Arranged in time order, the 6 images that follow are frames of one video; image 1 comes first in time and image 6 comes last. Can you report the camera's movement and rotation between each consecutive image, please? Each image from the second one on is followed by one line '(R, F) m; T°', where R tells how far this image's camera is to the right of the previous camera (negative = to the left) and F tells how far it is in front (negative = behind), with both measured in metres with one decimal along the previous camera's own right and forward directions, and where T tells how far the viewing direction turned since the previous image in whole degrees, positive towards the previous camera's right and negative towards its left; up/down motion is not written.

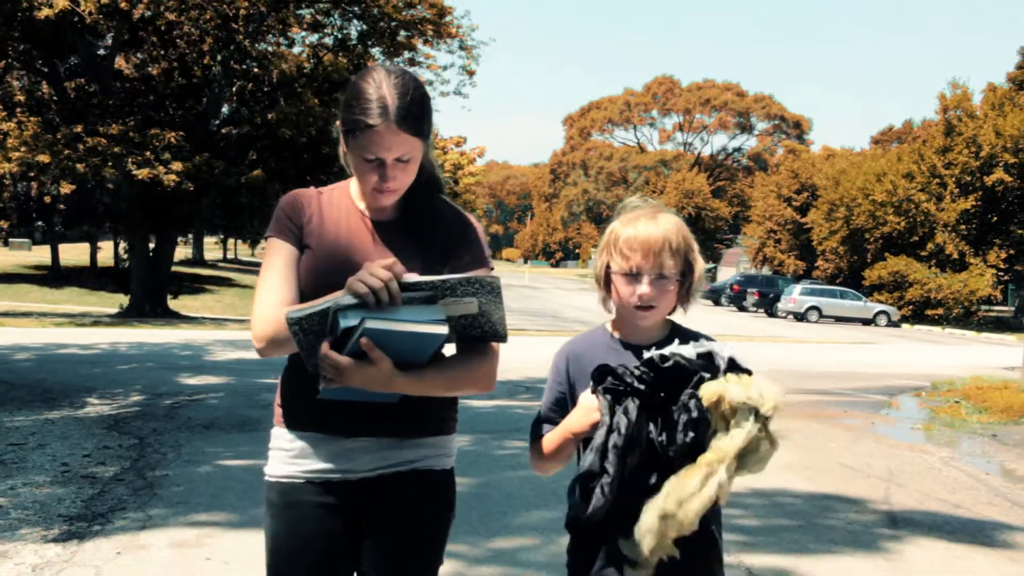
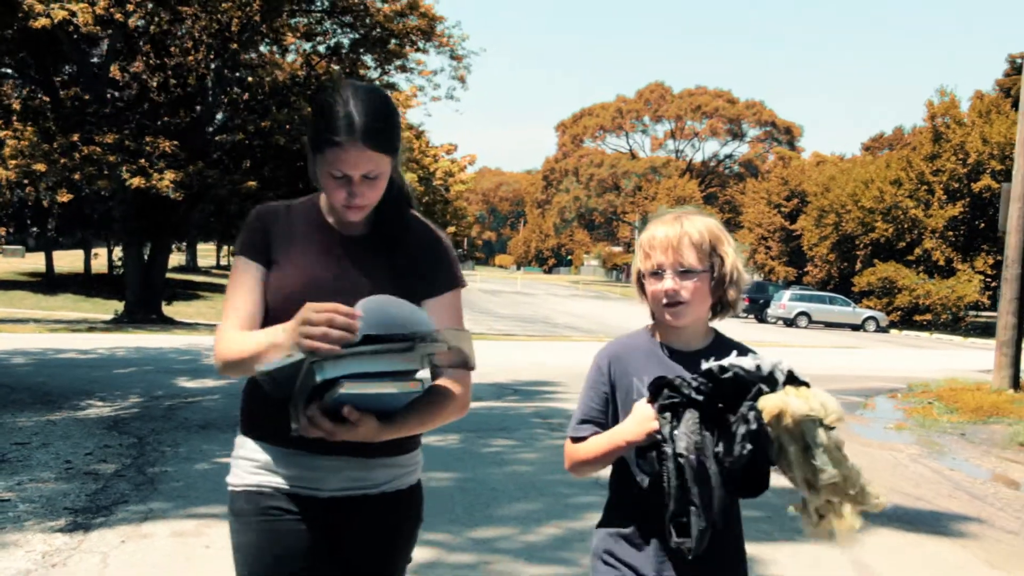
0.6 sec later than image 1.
(+0.1, -0.3) m; 0°
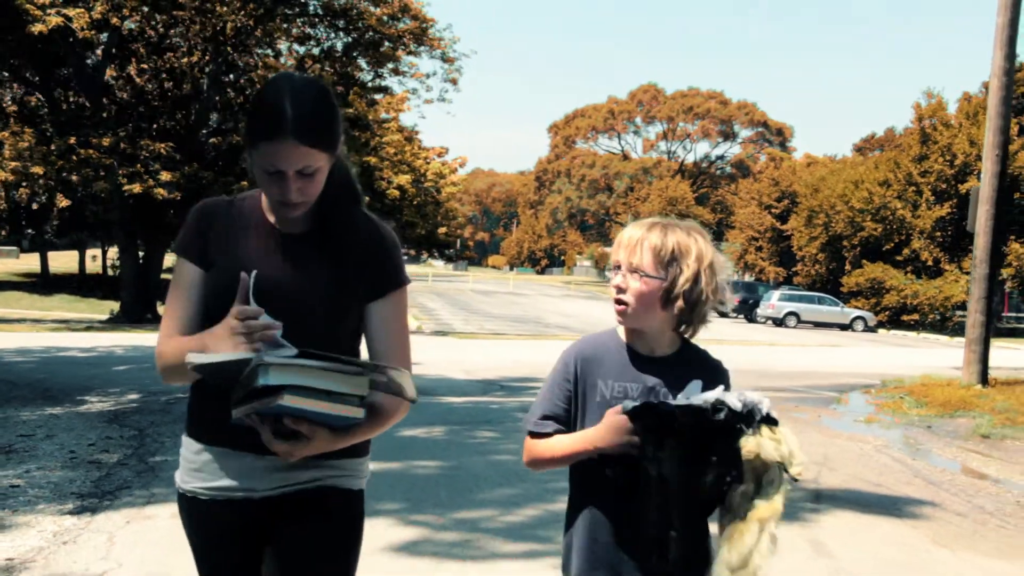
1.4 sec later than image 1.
(+0.1, -0.4) m; 0°
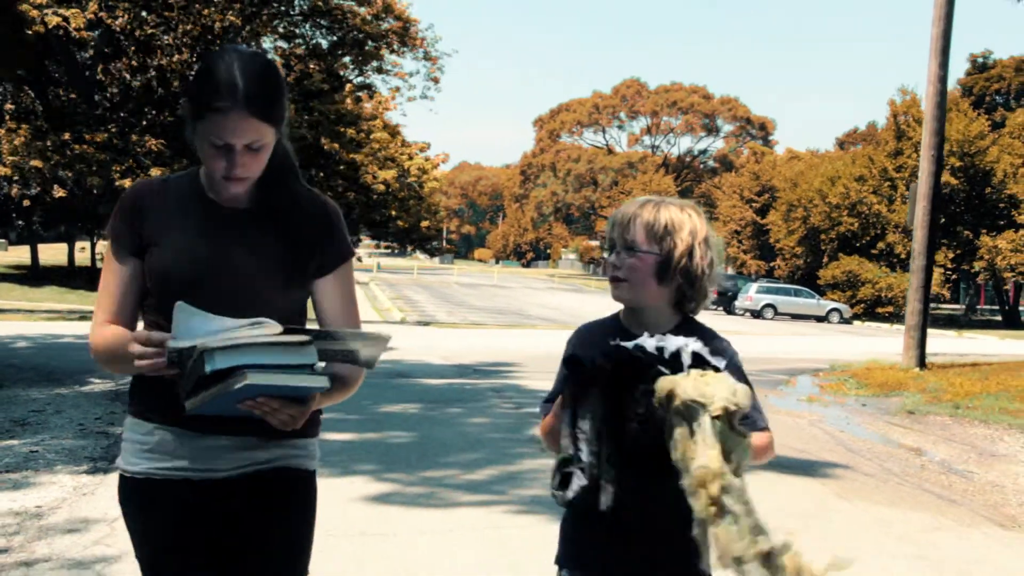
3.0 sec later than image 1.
(+0.2, -0.9) m; +1°
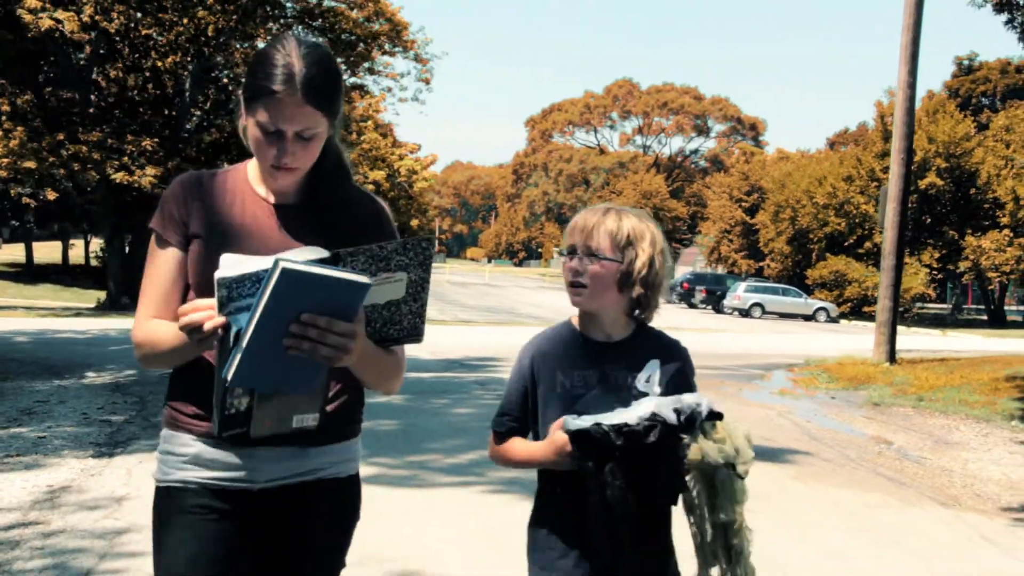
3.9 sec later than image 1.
(+0.1, -0.5) m; 0°
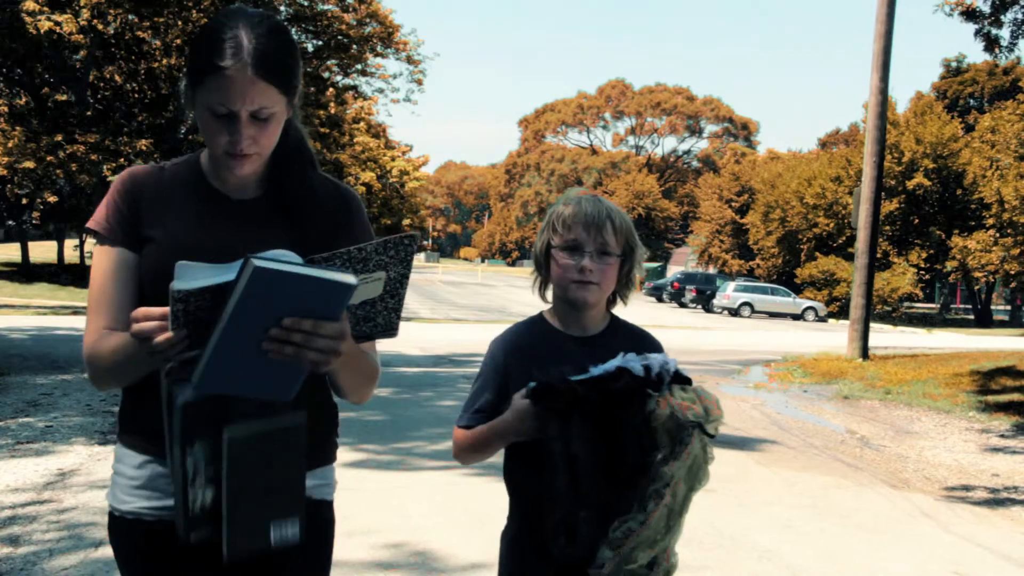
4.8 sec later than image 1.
(+0.1, -0.5) m; 0°
